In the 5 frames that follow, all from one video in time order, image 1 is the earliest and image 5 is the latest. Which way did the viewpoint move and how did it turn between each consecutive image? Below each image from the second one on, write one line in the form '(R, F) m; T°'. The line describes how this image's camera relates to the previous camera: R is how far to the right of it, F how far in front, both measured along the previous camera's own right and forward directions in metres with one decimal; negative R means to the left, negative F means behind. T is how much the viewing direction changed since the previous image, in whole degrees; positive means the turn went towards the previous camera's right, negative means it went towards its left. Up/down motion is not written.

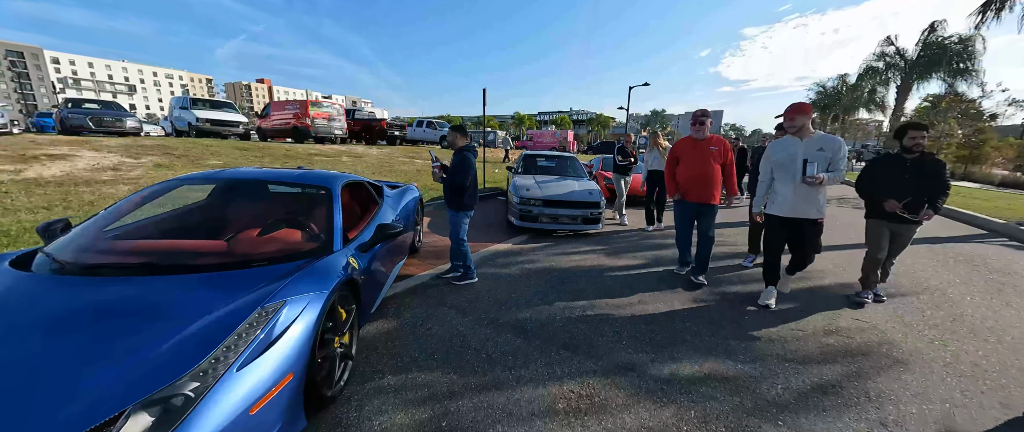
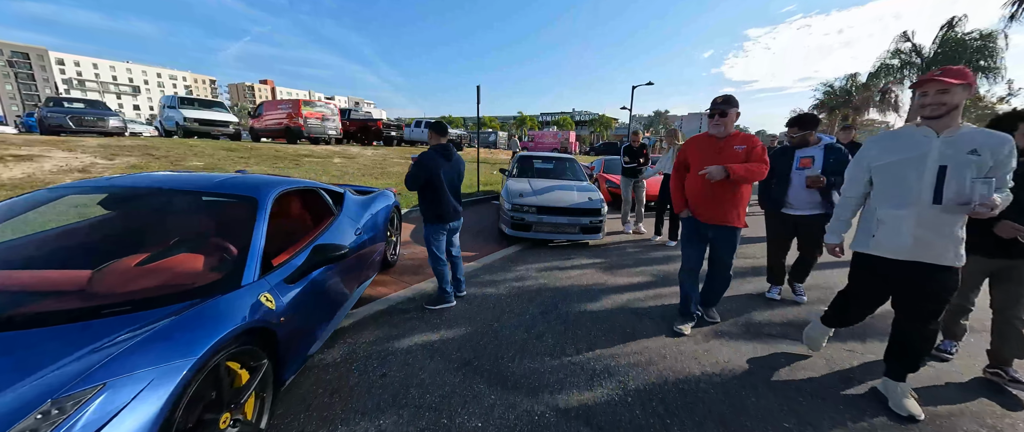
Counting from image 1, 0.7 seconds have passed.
(+0.2, +0.6) m; 0°
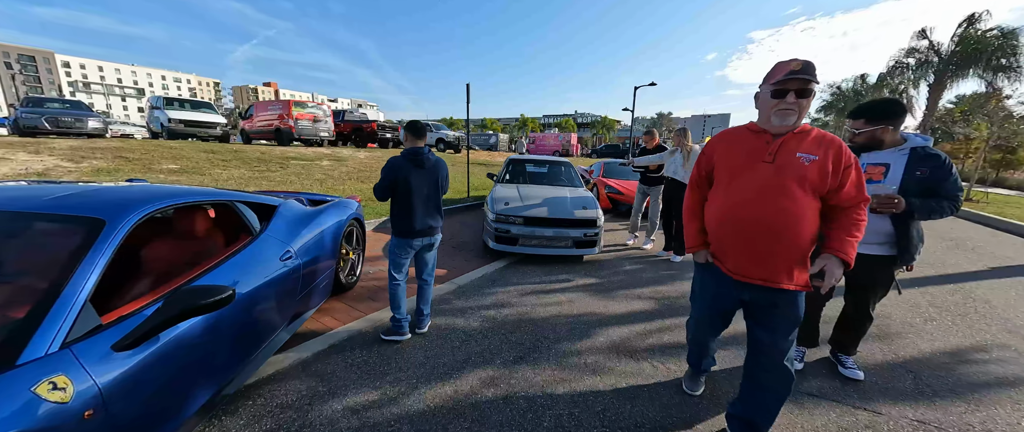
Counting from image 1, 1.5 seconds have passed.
(+0.2, +0.6) m; 0°
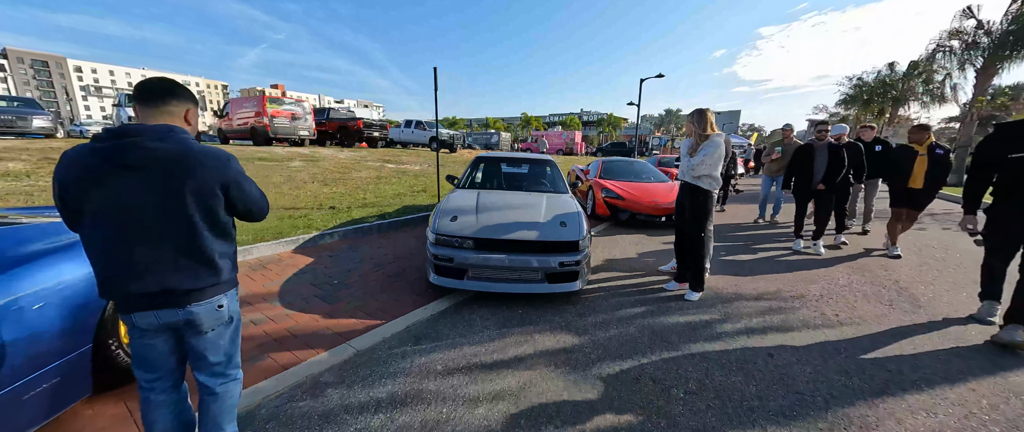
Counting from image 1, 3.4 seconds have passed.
(+0.5, +1.4) m; -1°
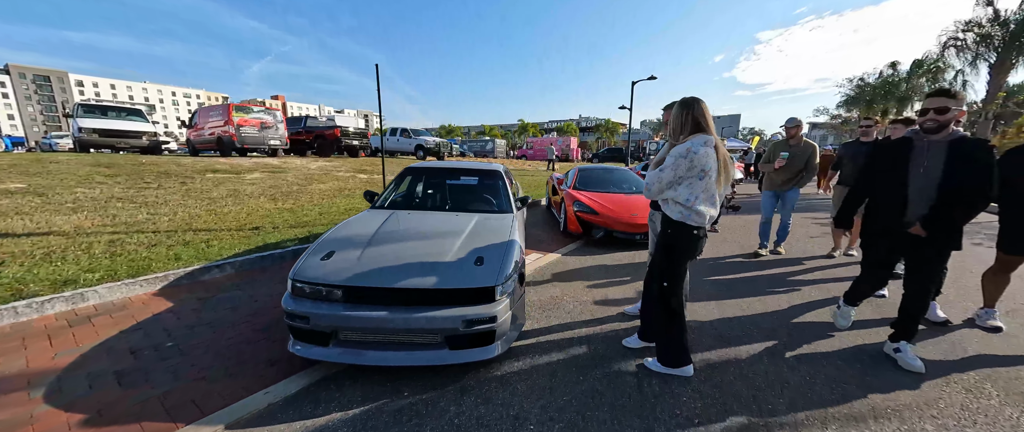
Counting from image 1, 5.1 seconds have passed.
(+0.7, +1.0) m; 0°
